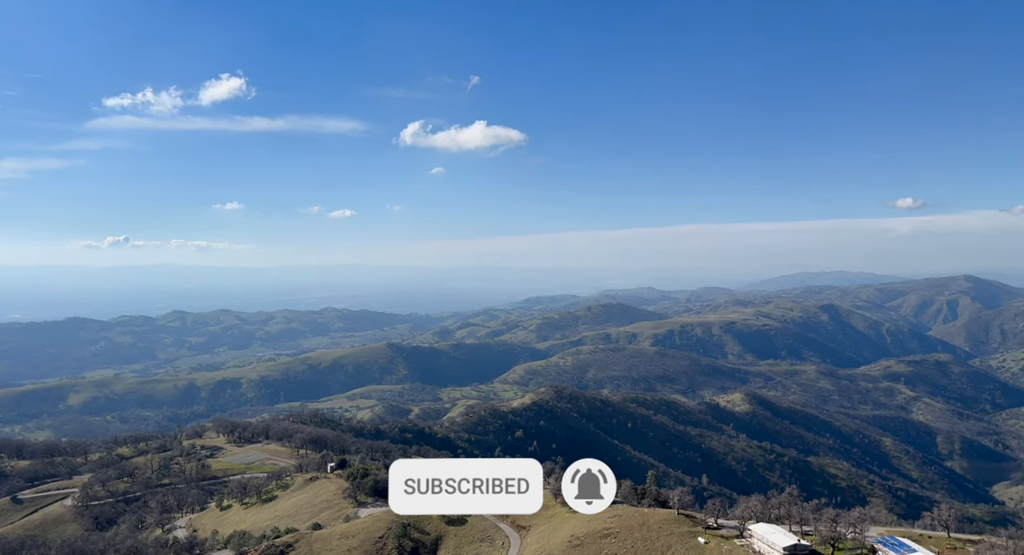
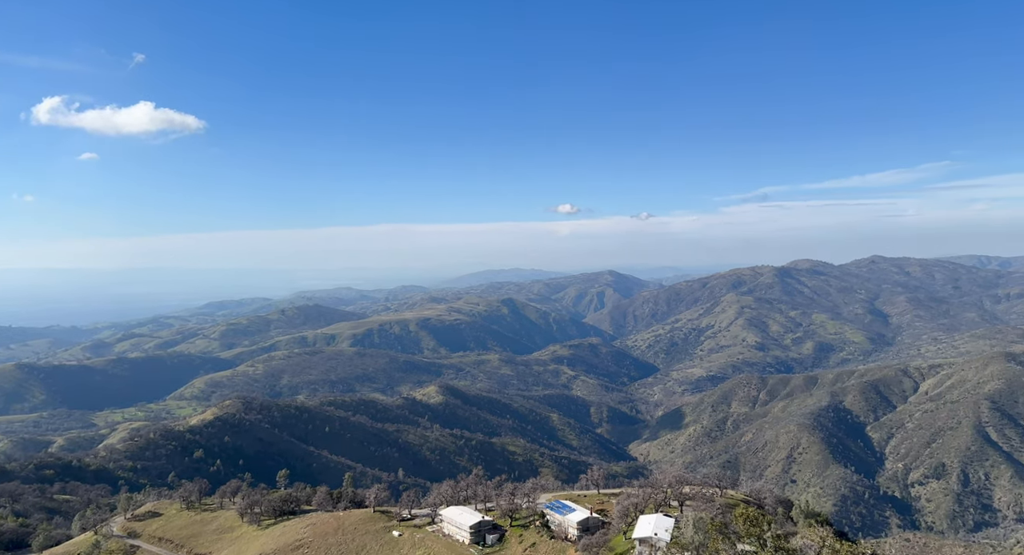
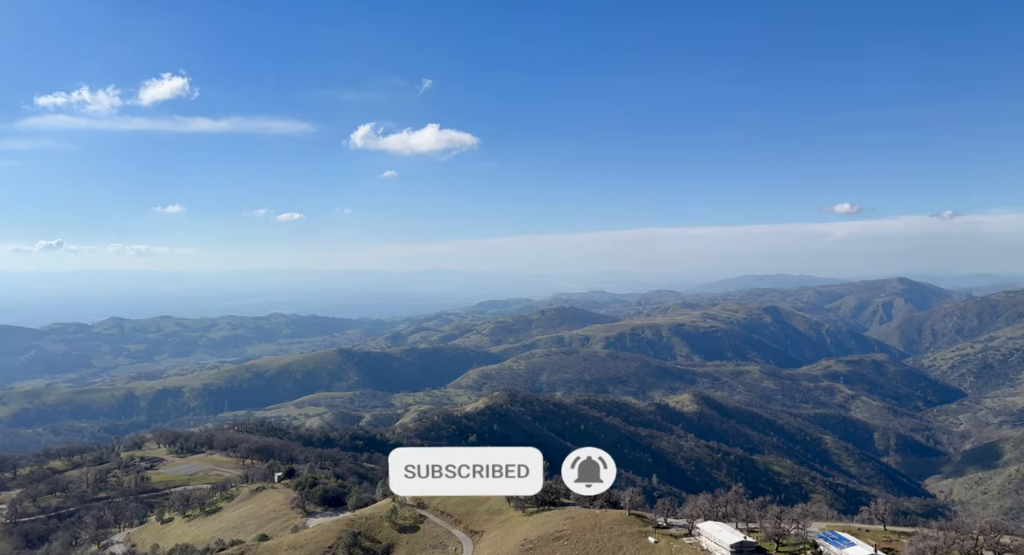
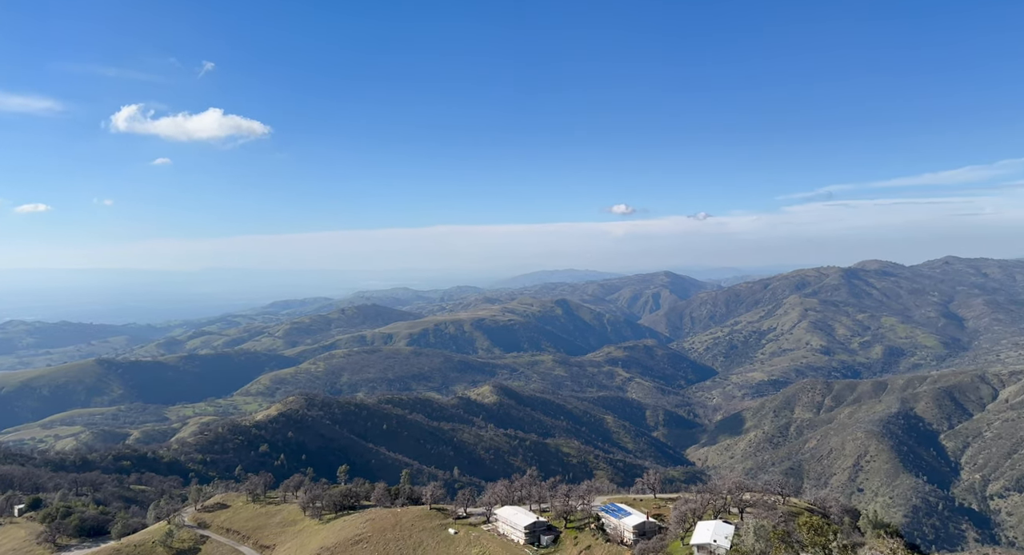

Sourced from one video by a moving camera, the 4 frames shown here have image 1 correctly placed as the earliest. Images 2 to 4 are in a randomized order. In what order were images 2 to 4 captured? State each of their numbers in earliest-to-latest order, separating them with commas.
3, 4, 2
